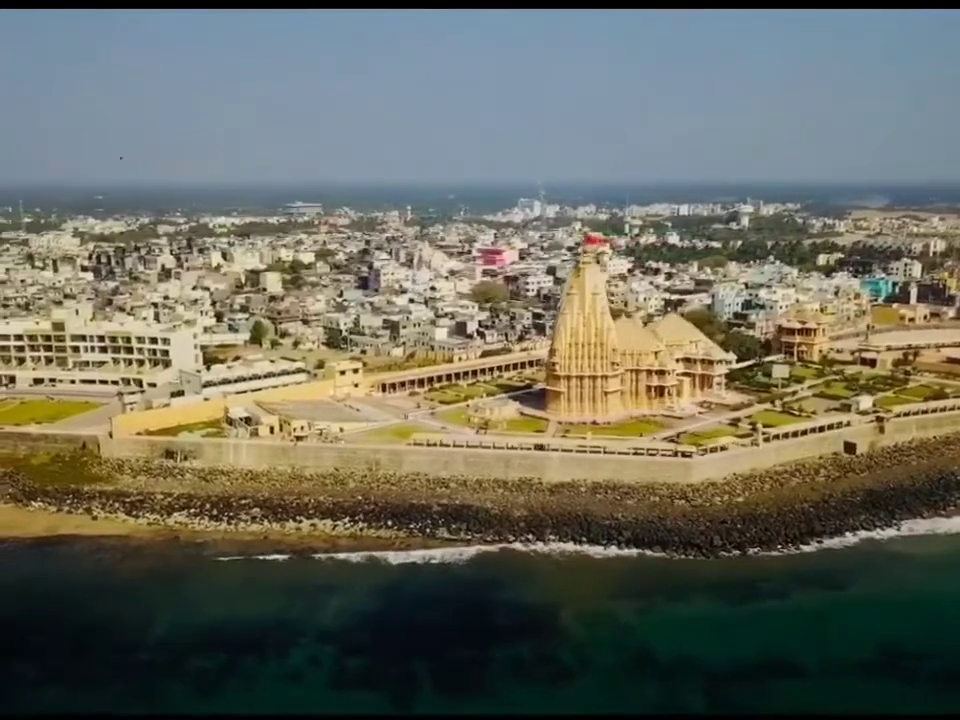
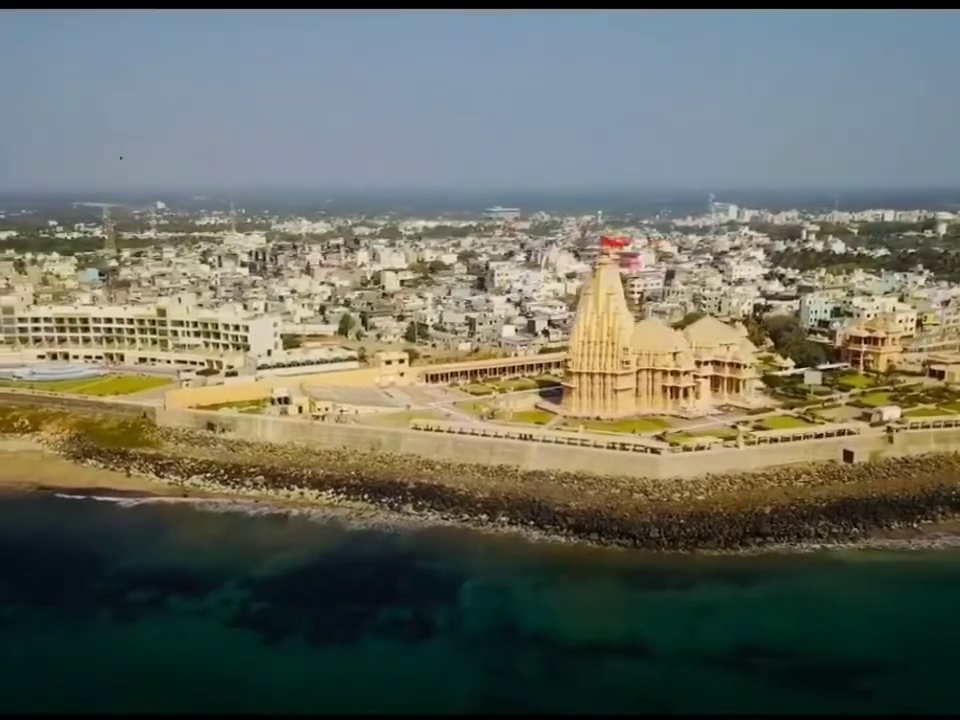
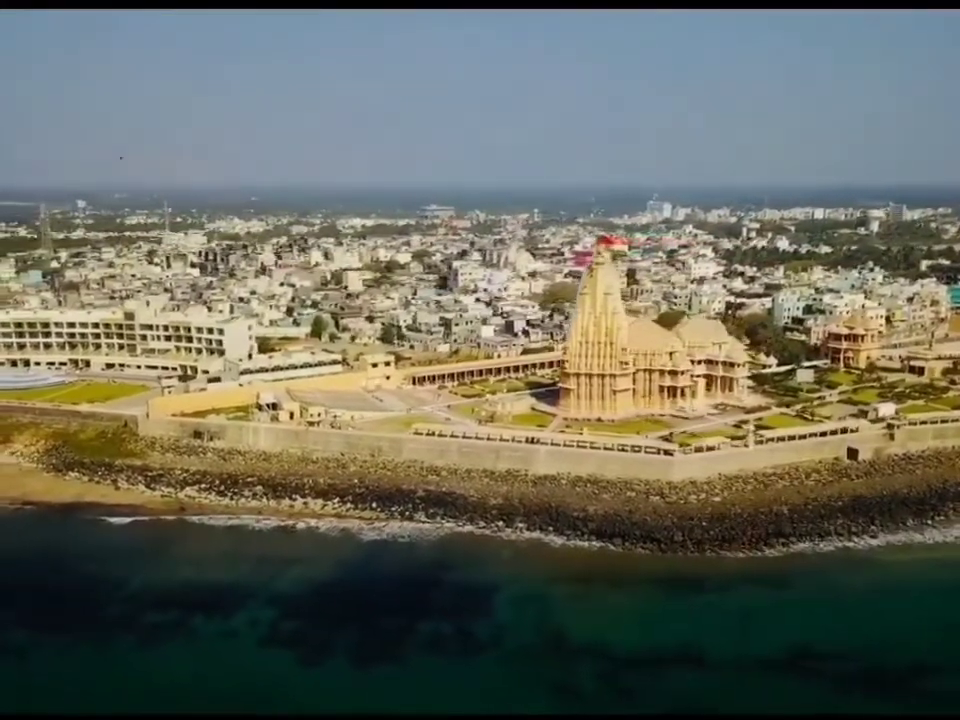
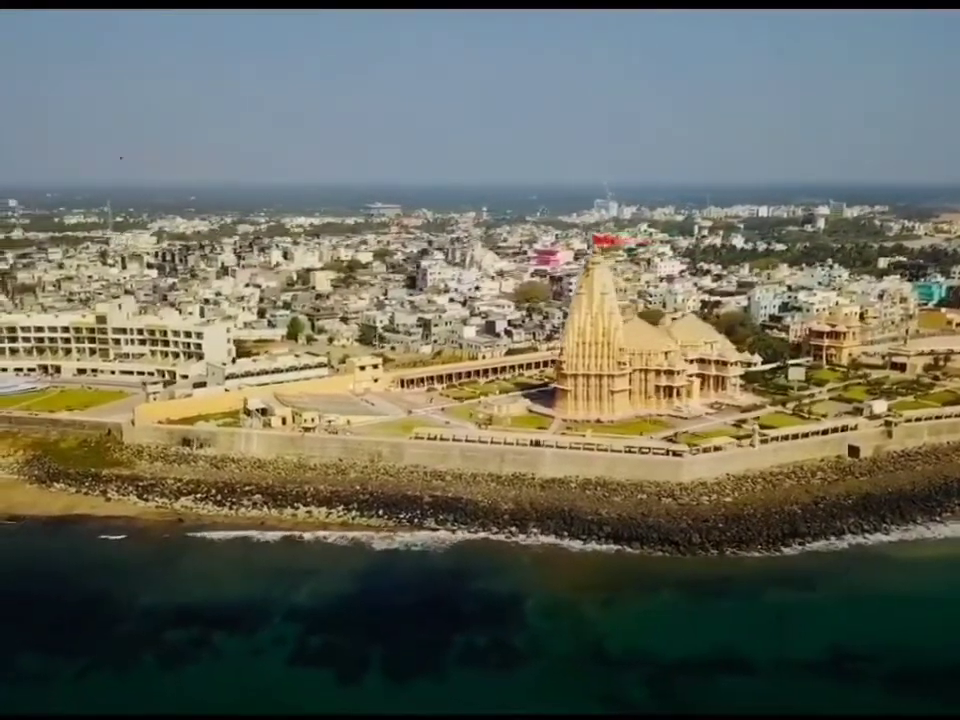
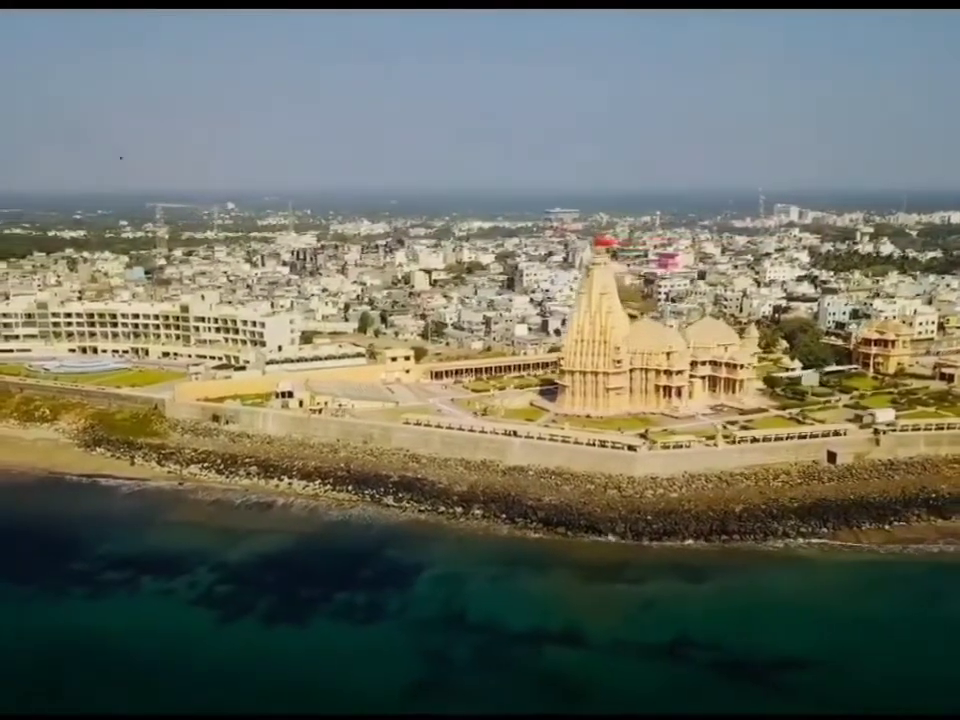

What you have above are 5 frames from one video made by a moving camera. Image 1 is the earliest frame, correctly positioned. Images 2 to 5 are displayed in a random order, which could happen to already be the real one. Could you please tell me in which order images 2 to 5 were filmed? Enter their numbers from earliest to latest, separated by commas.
4, 3, 2, 5
